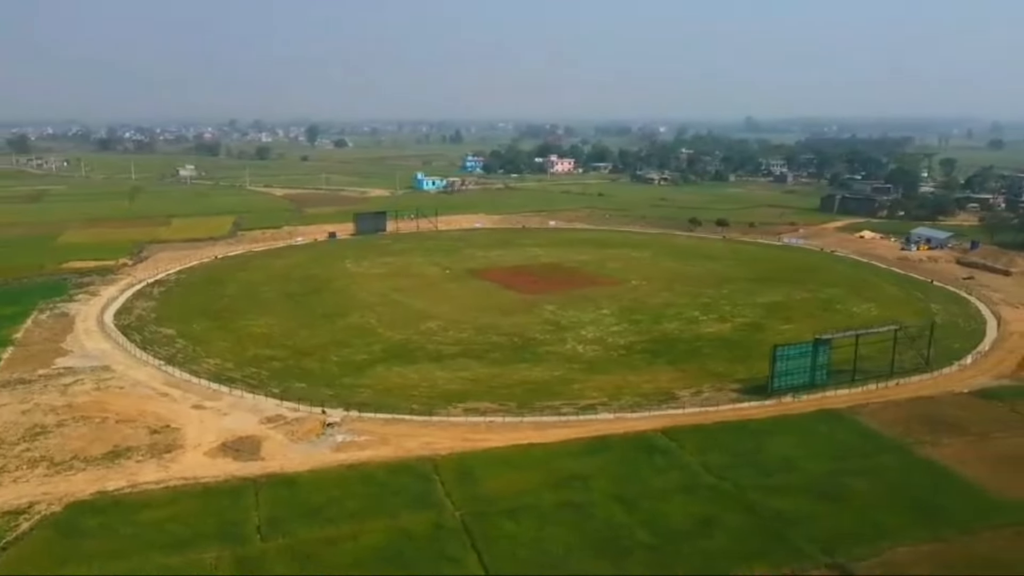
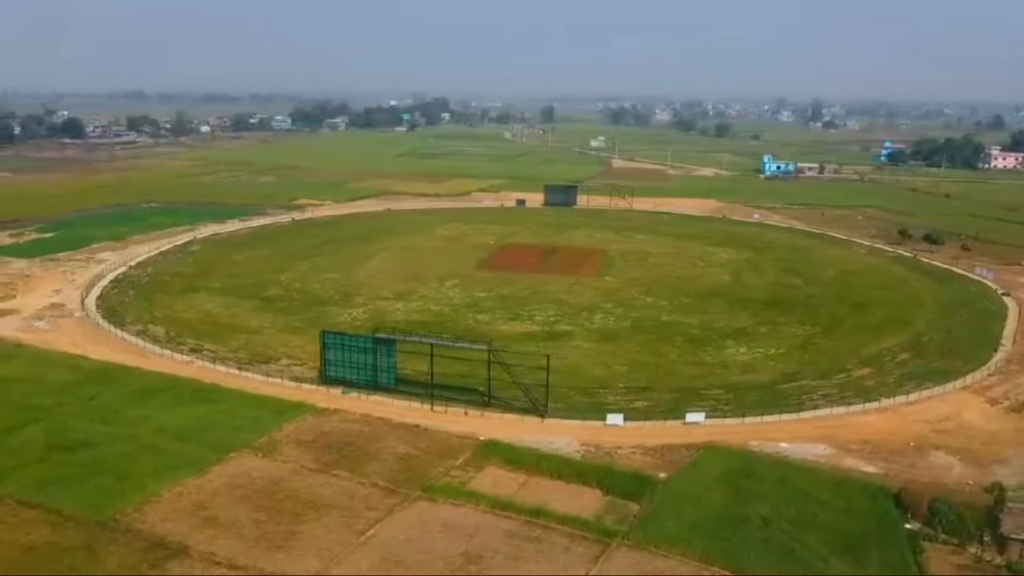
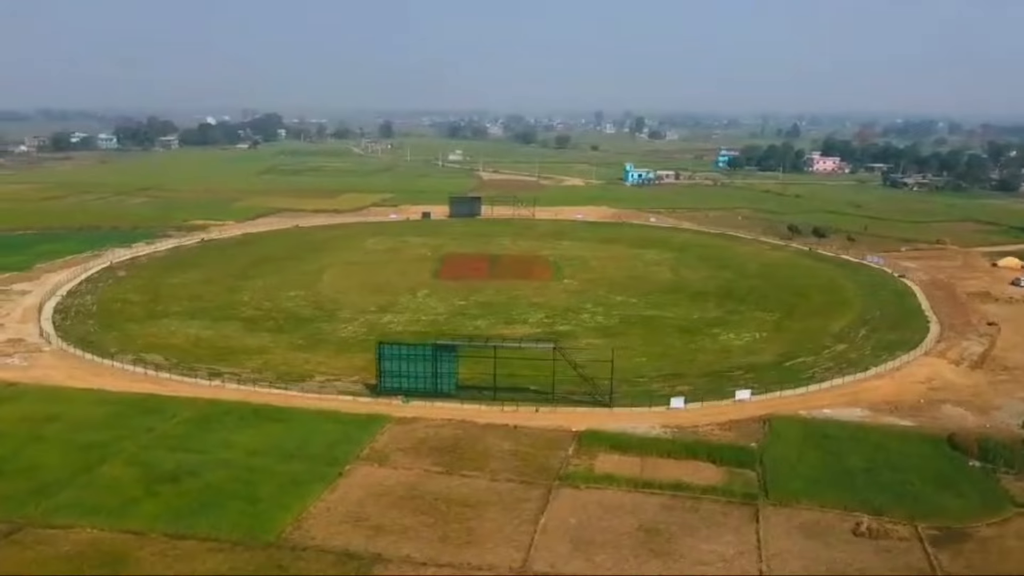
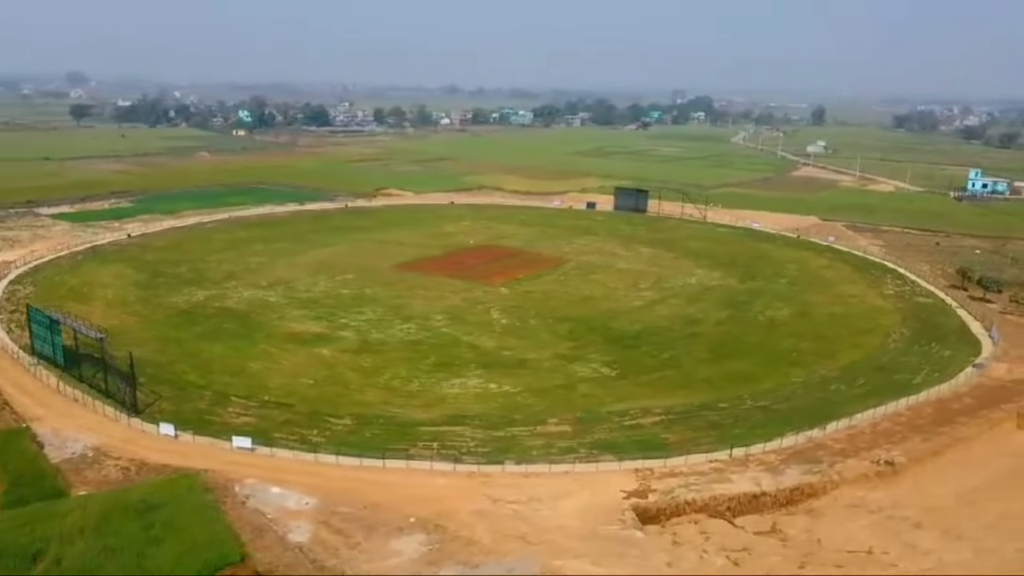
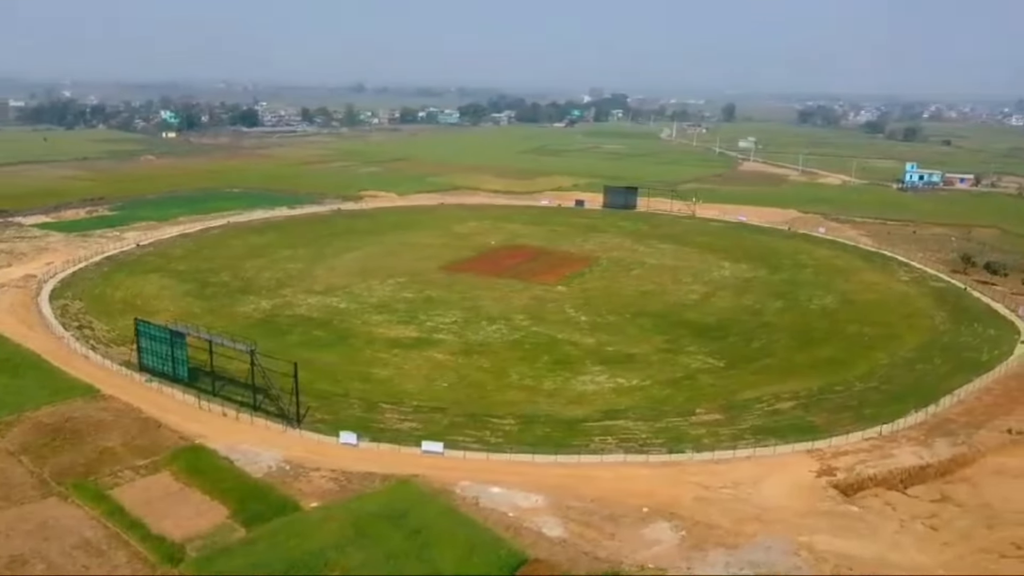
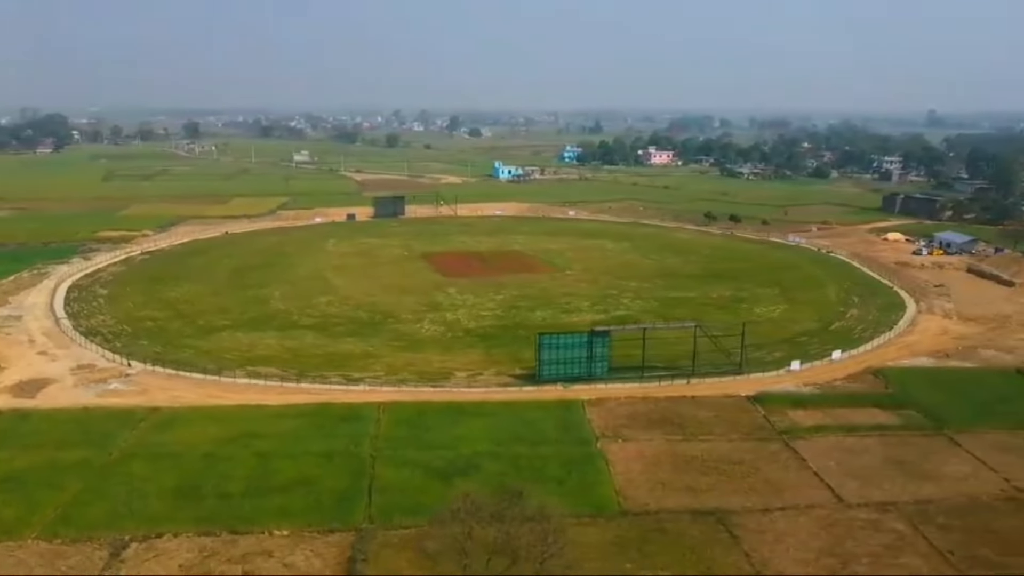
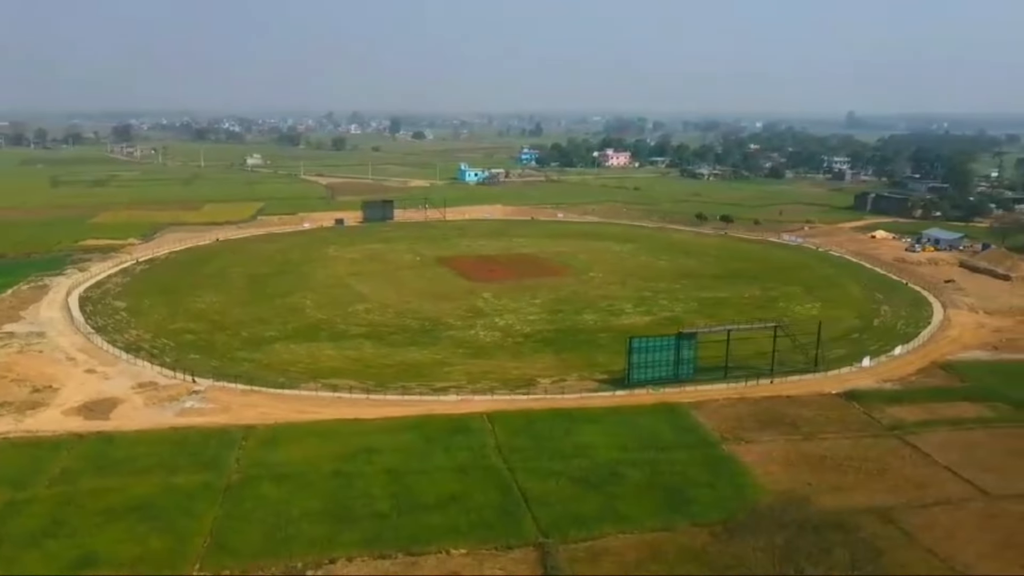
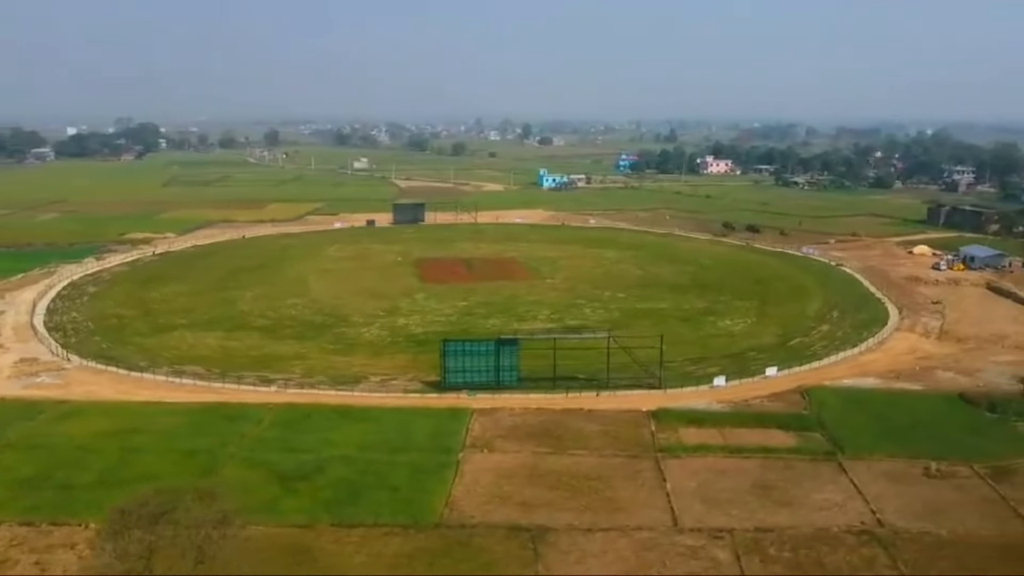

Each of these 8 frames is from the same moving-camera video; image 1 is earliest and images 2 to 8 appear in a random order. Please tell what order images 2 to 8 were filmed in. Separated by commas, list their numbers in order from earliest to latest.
7, 6, 8, 3, 2, 5, 4
